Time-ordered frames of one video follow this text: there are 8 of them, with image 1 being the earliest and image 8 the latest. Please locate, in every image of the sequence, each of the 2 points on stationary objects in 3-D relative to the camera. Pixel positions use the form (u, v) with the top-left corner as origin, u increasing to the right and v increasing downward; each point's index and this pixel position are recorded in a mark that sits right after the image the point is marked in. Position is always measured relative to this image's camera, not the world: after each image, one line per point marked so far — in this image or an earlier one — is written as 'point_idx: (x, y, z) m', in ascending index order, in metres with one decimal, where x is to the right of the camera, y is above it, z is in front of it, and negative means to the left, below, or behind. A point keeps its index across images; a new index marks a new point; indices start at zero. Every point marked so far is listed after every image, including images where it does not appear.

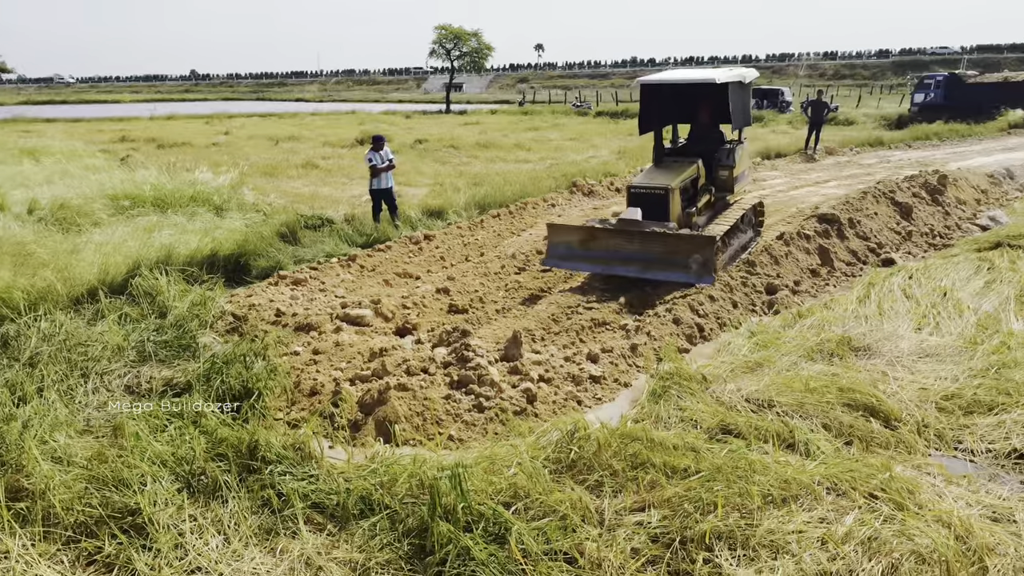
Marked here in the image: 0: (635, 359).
0: (+1.0, -0.6, +5.9) m
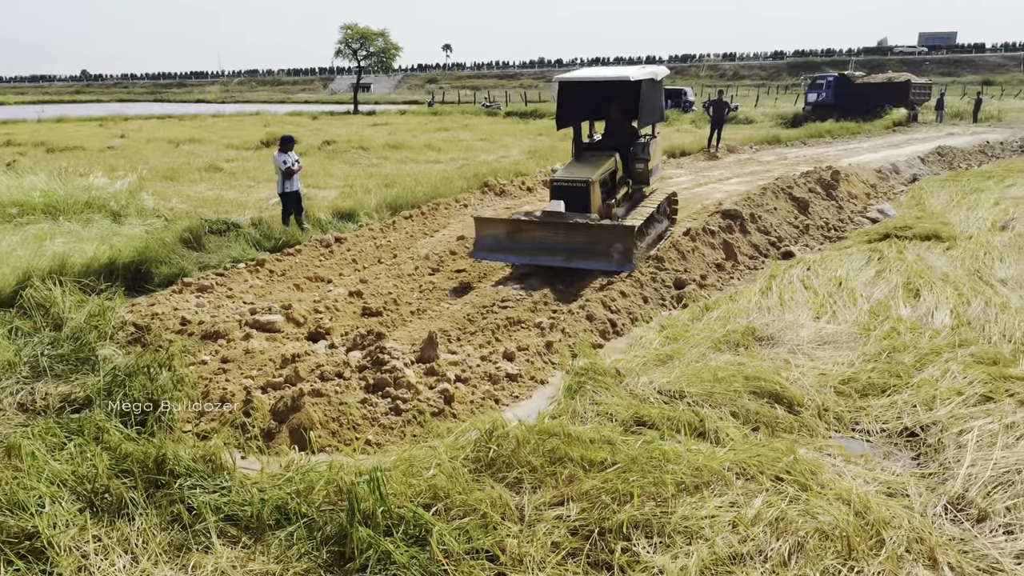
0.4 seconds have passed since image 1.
0: (+0.3, -0.6, +5.9) m
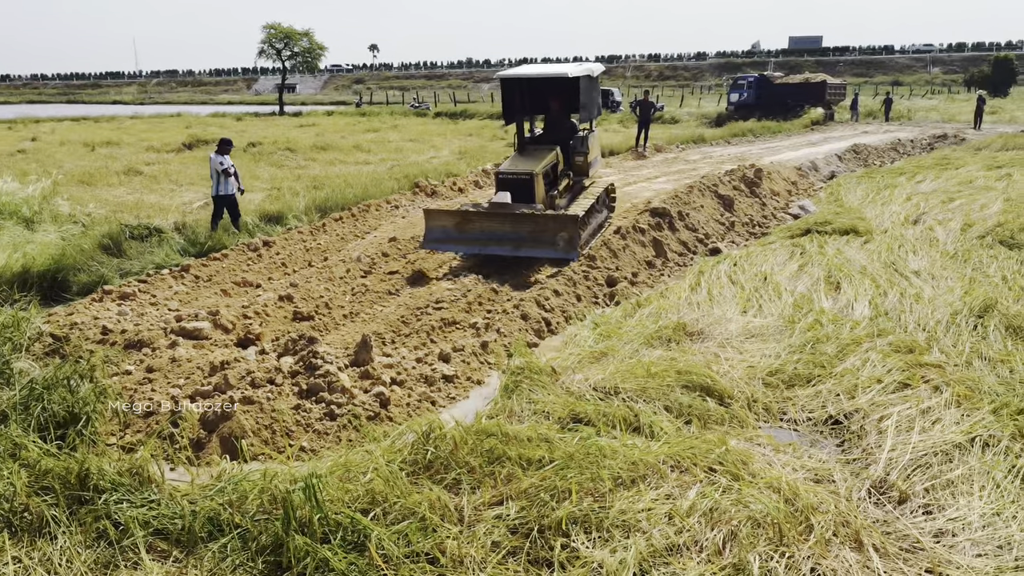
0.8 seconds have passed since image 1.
0: (-0.2, -0.6, +5.9) m
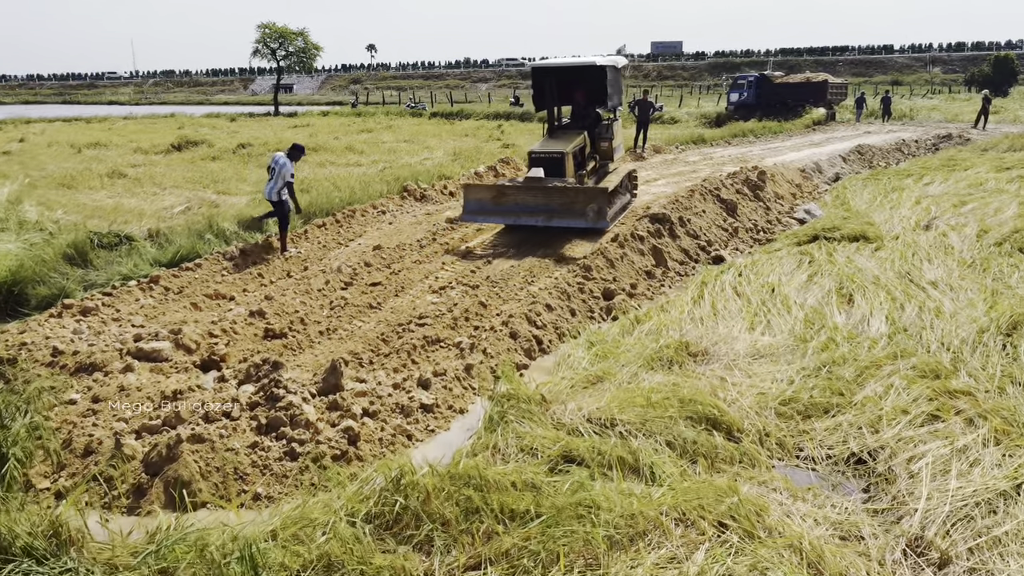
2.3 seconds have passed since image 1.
0: (-0.3, -0.7, +5.4) m
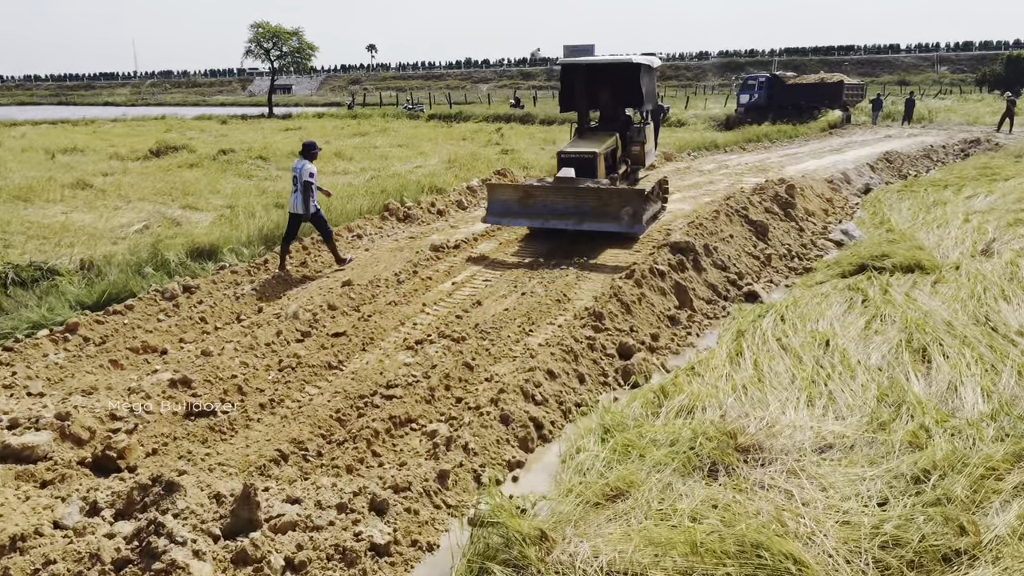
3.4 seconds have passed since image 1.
0: (-0.4, -1.1, +4.0) m
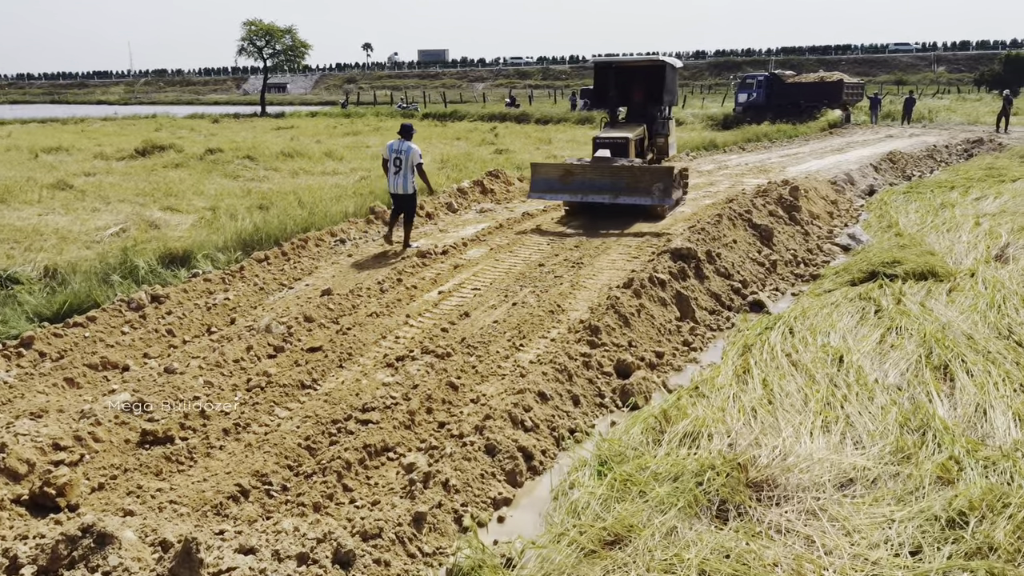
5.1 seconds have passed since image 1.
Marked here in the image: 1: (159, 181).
0: (-0.4, -1.2, +3.6) m
1: (-8.0, +2.4, +16.5) m
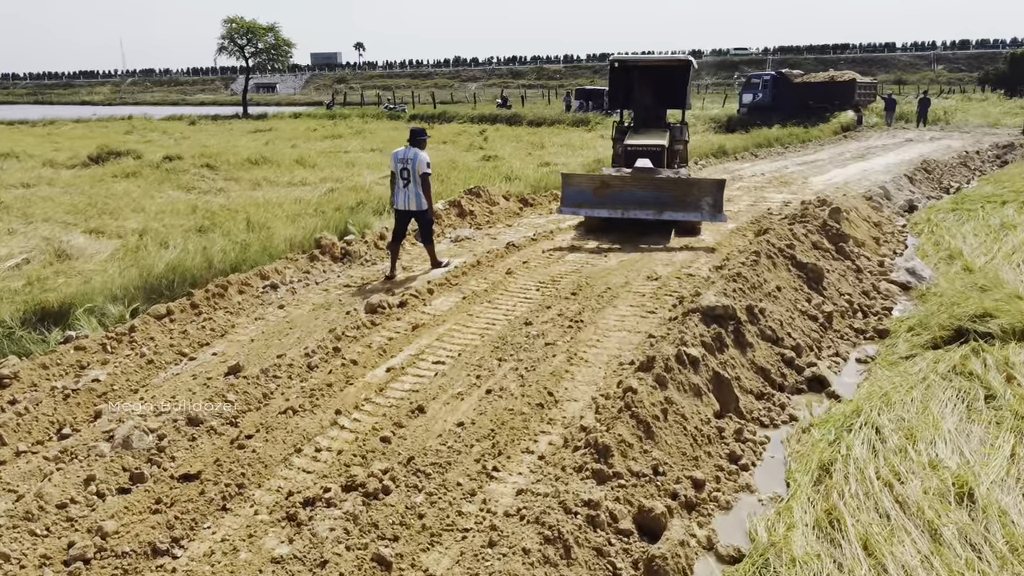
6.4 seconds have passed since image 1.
0: (-0.6, -1.8, +1.7) m
1: (-8.3, +1.9, +14.6) m
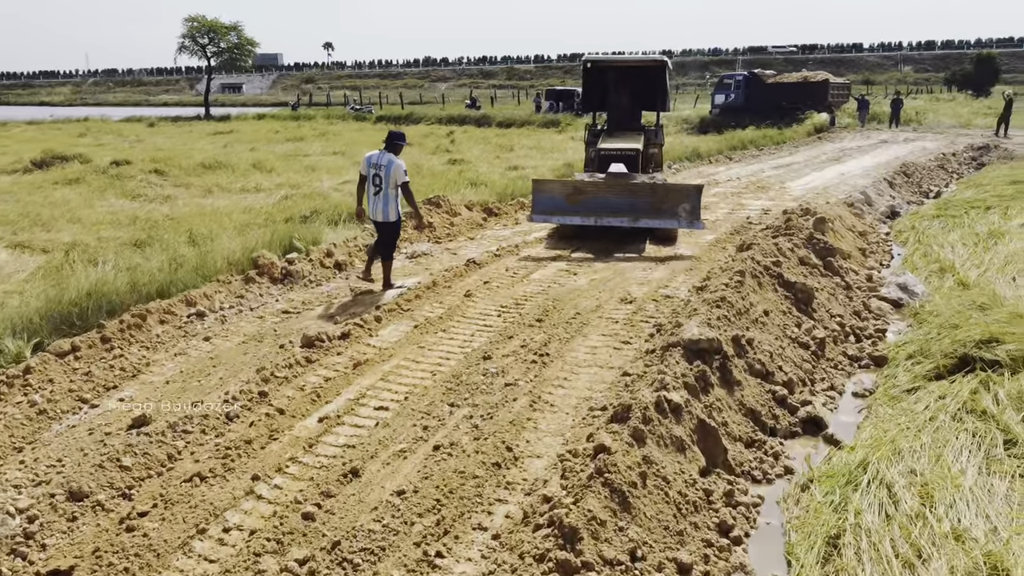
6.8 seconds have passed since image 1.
0: (-0.7, -2.0, +0.9) m
1: (-8.9, +1.6, +13.6) m
